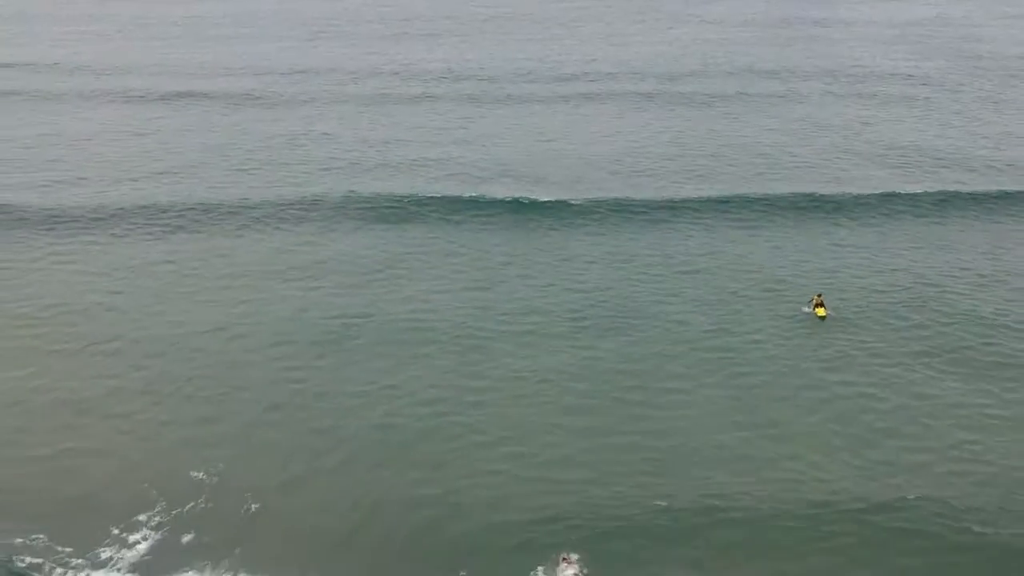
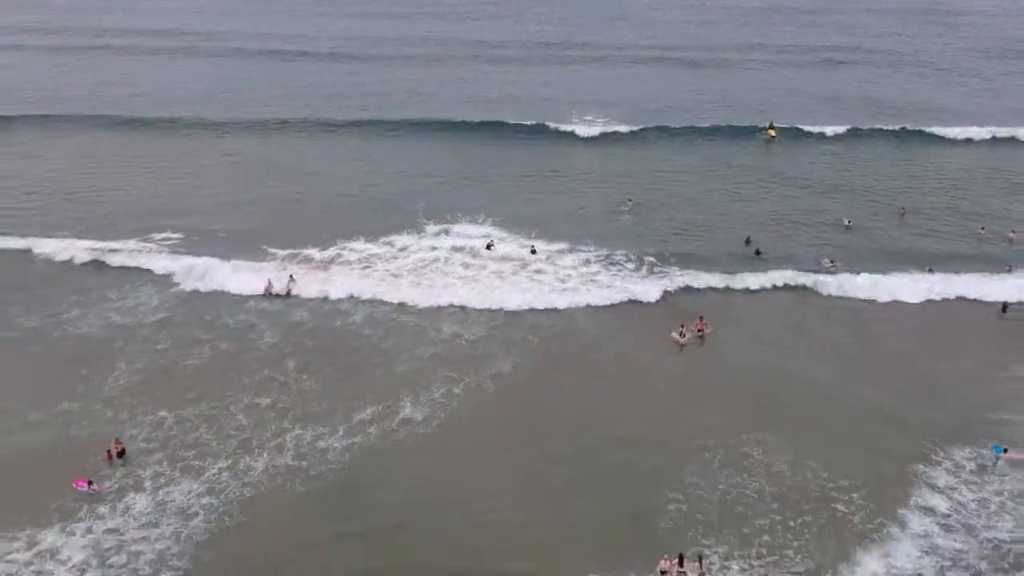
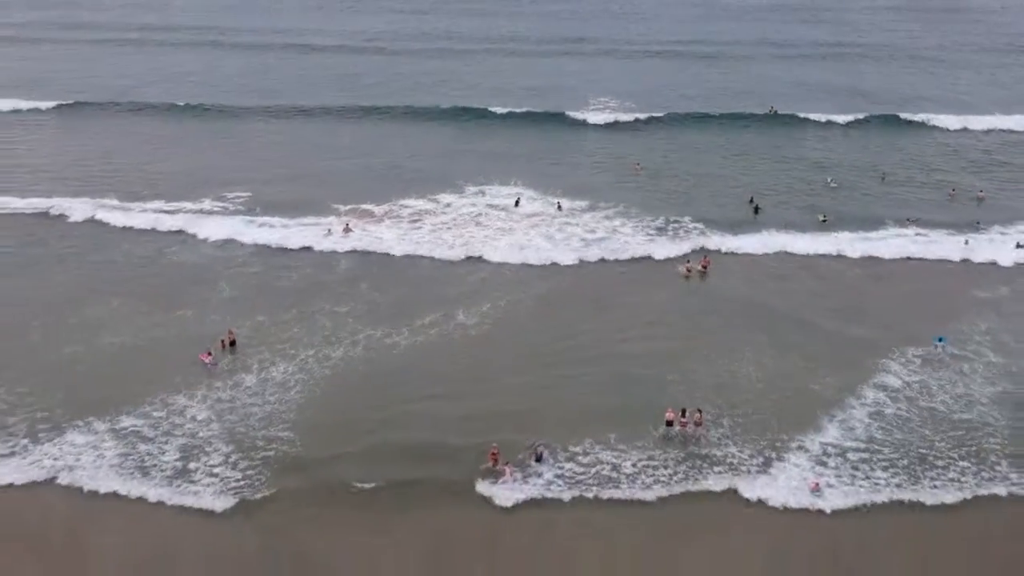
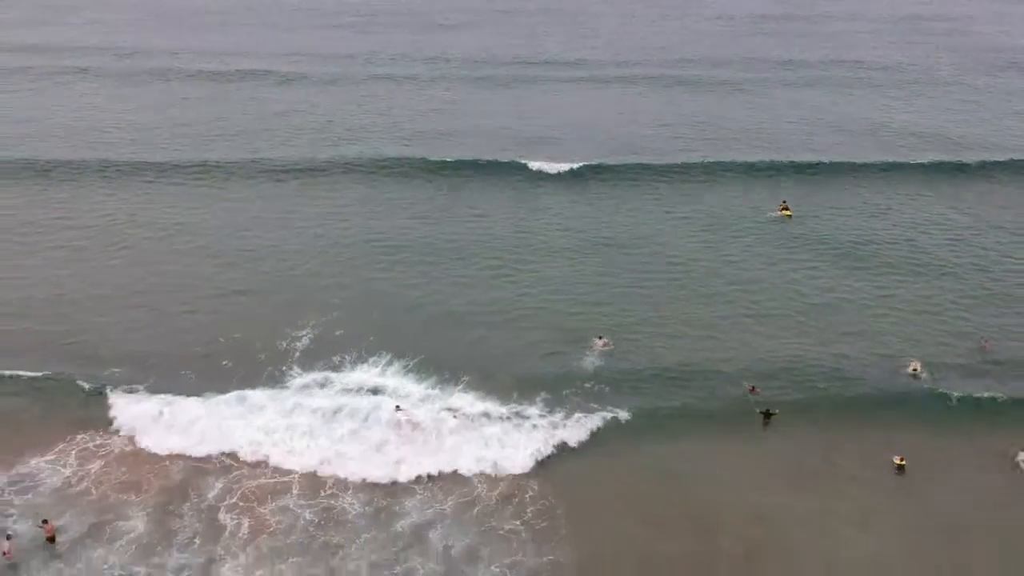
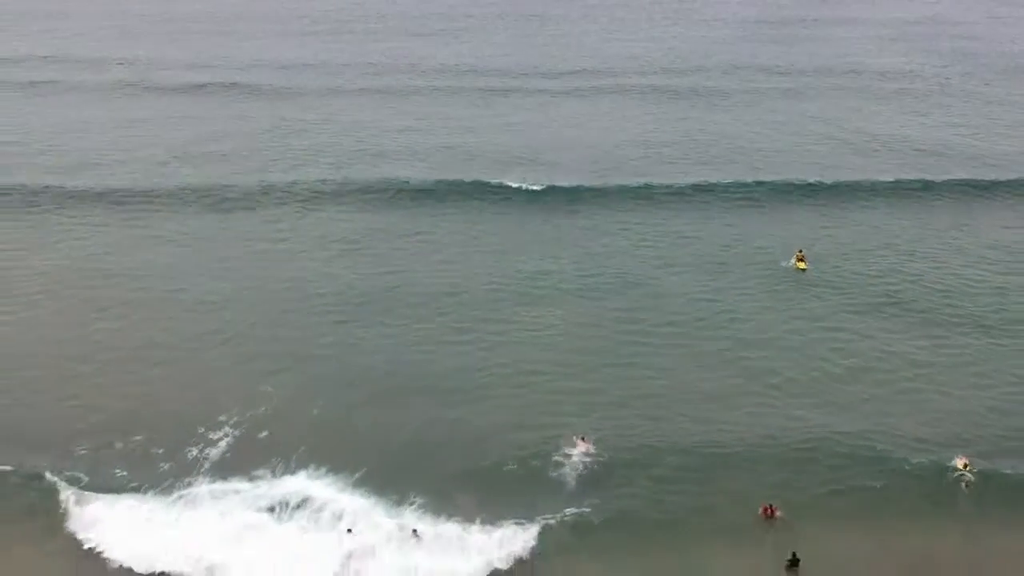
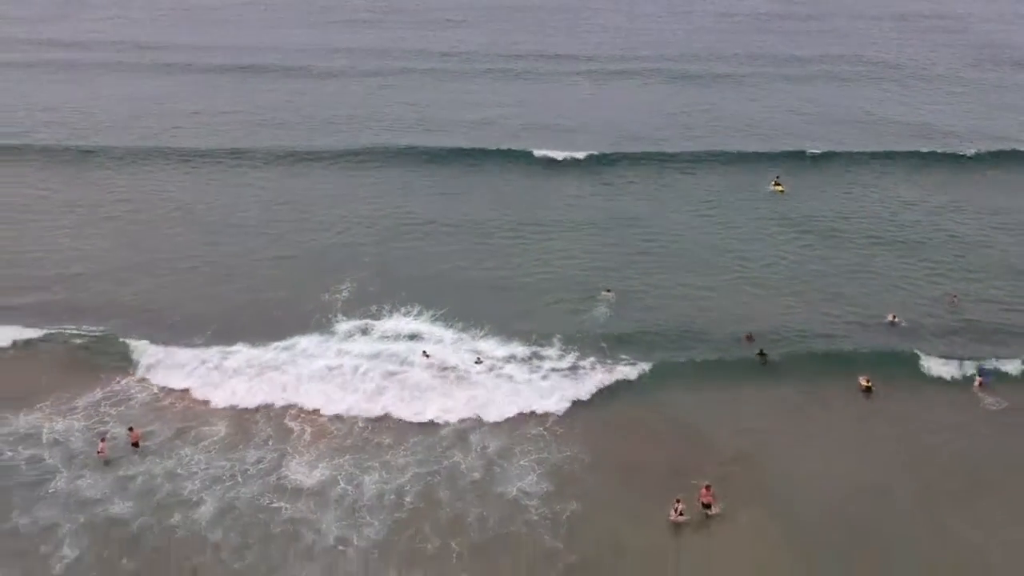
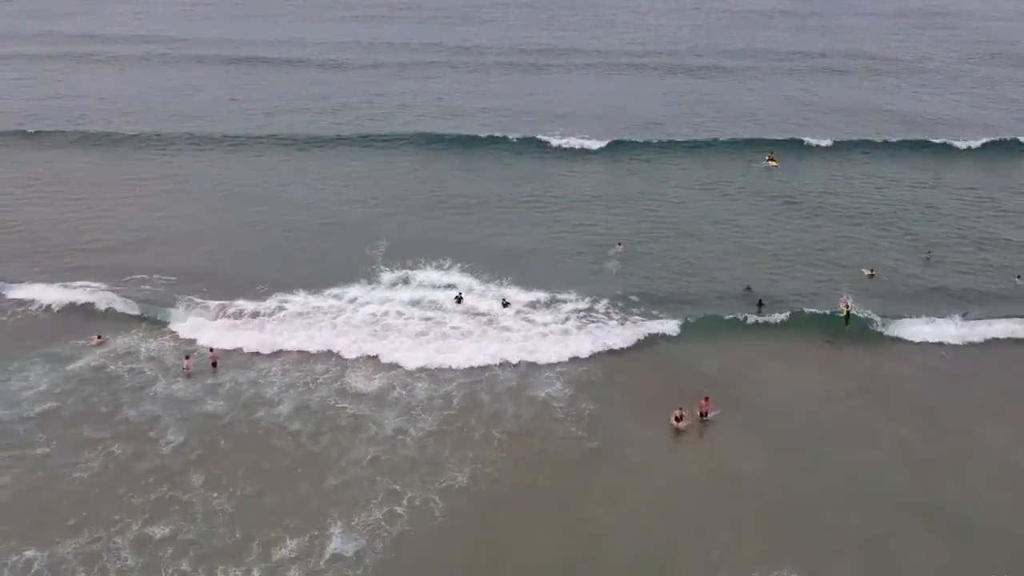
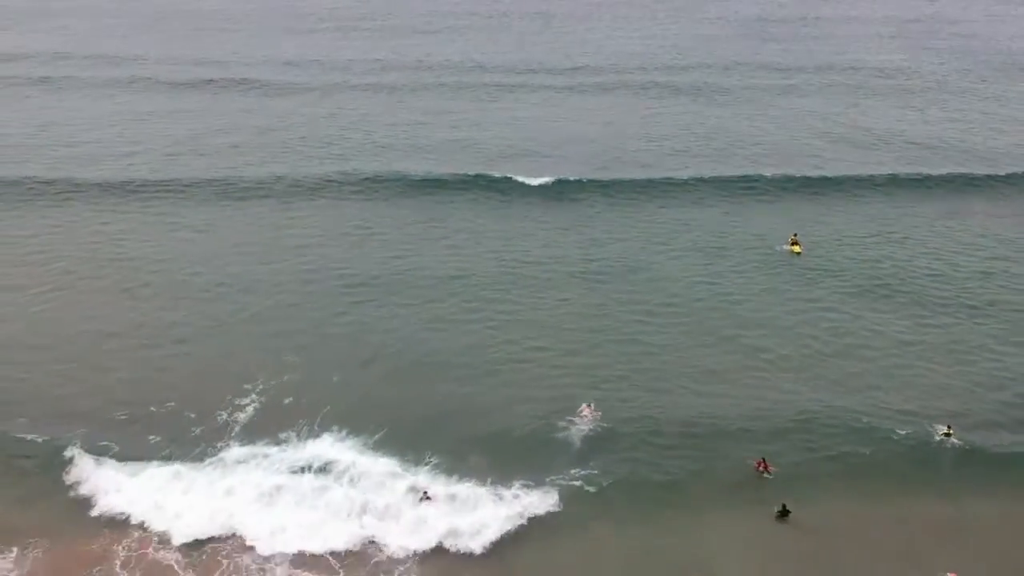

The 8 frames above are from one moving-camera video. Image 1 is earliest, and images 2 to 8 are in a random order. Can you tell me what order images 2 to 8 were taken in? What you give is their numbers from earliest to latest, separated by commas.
5, 8, 4, 6, 7, 2, 3
